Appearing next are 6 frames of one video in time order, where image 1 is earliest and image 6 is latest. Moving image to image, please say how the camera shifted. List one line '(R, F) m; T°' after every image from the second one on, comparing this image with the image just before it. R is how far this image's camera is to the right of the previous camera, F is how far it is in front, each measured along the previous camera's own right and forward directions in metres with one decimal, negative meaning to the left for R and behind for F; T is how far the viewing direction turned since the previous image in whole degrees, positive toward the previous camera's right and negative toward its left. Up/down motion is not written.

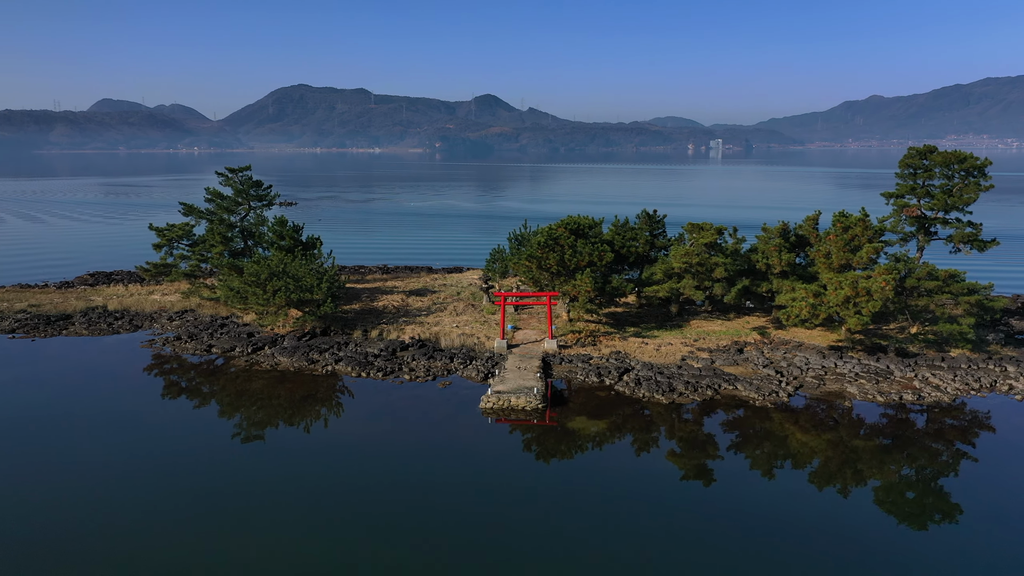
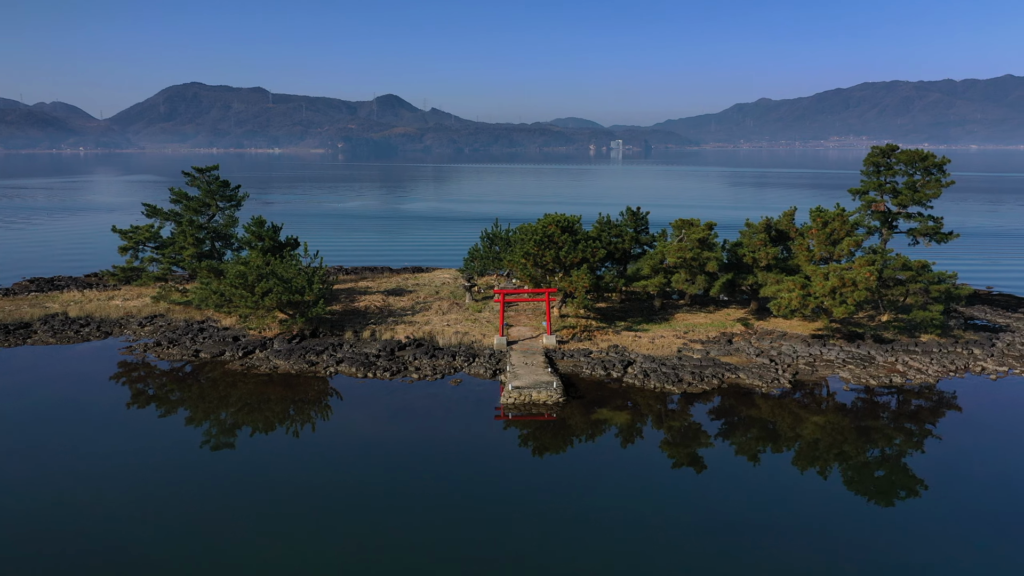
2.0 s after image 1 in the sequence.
(-2.5, 0.0) m; +5°
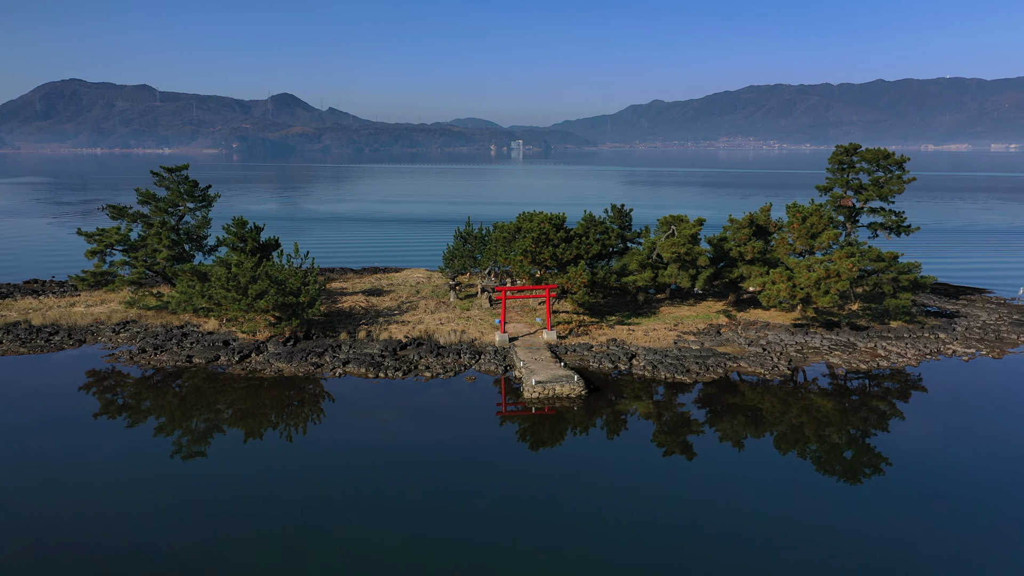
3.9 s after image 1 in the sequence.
(-2.7, -0.2) m; +5°
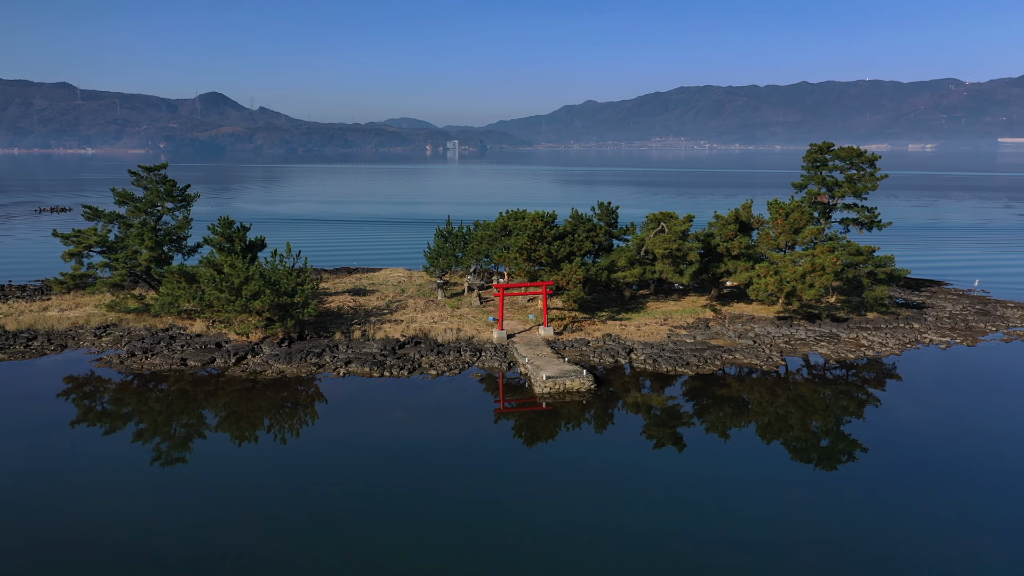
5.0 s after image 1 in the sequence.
(-1.7, -0.3) m; +3°
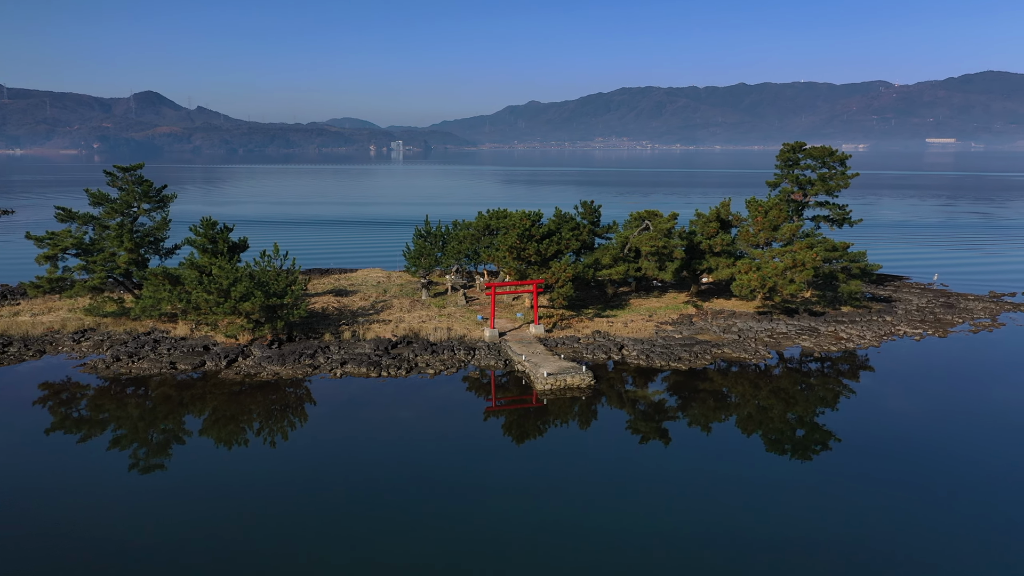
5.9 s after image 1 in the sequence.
(-1.2, -0.3) m; +3°
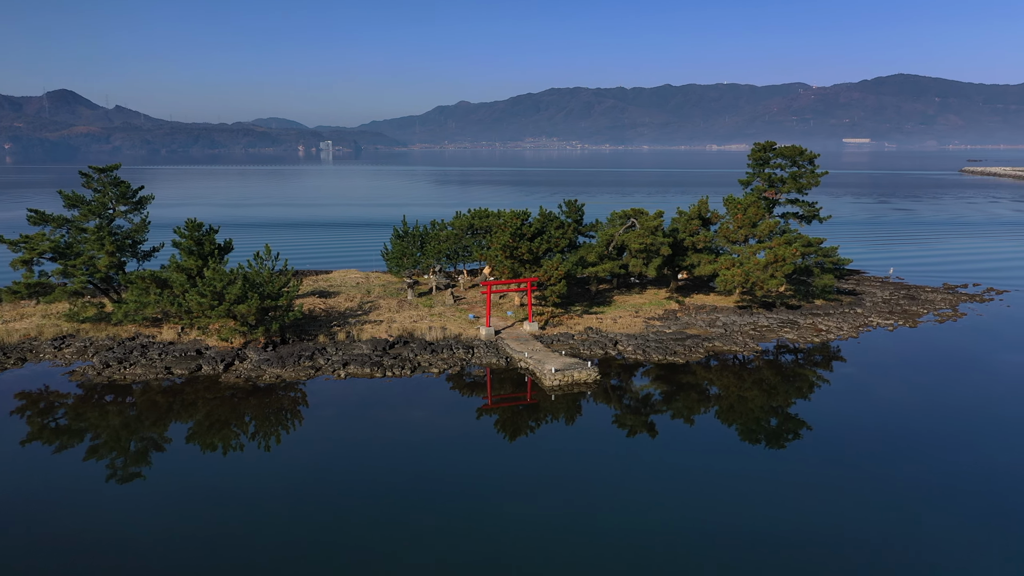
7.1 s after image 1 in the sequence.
(-1.7, -0.5) m; +4°
